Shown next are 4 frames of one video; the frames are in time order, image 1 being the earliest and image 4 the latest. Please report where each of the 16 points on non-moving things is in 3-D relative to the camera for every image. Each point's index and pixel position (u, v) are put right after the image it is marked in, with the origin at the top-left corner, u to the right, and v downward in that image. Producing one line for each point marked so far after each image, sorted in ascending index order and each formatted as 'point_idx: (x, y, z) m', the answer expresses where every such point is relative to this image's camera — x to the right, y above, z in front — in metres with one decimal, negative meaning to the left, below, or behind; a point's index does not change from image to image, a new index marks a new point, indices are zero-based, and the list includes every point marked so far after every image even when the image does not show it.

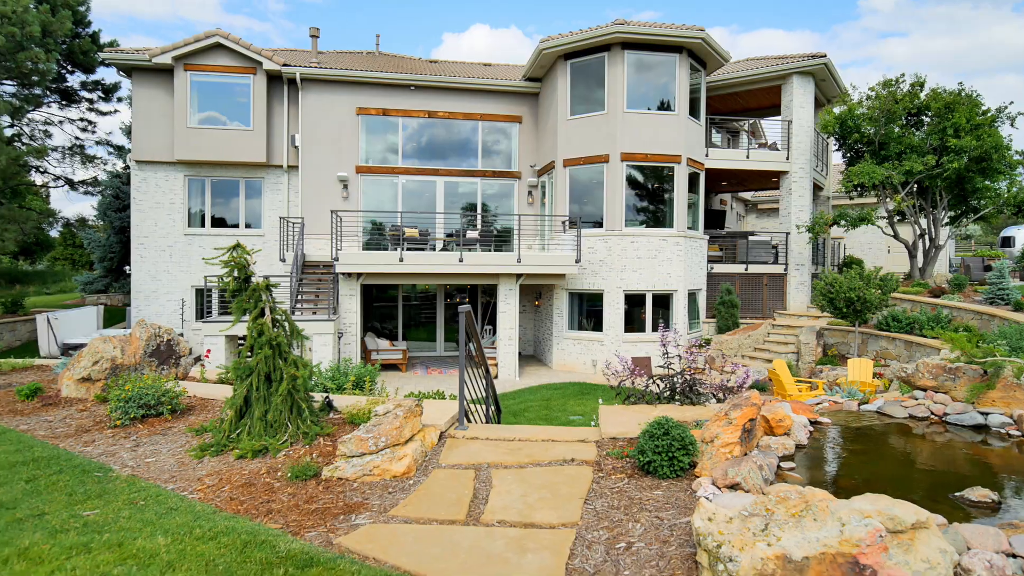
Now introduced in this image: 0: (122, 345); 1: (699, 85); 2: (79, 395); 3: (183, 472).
0: (-5.0, -0.7, +8.1) m
1: (+4.5, +4.9, +14.7) m
2: (-5.2, -1.3, +7.5) m
3: (-2.5, -1.4, +4.7) m
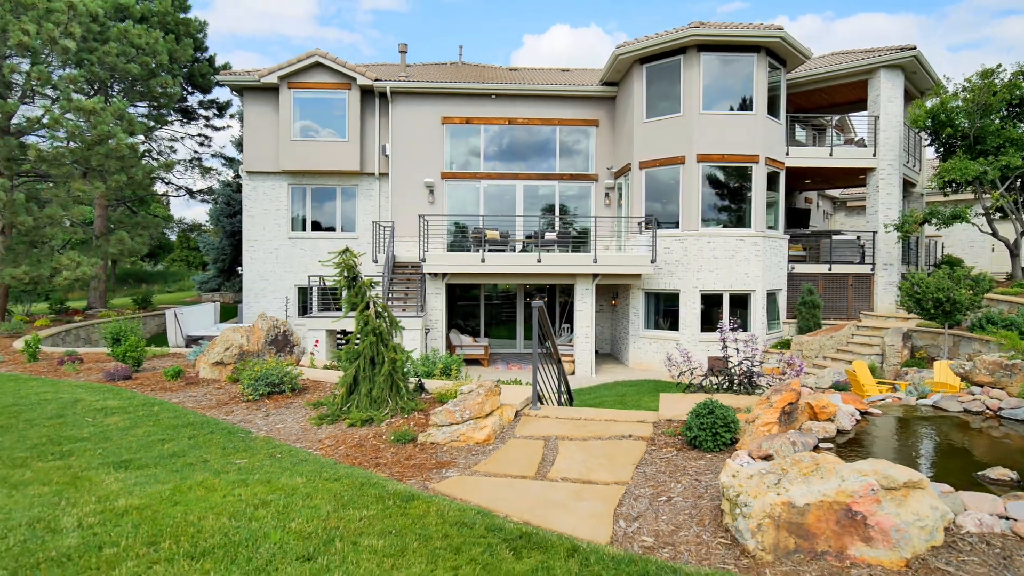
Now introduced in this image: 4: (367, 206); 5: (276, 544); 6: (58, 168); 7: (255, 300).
0: (-4.0, -0.7, +9.4) m
1: (+6.3, +4.9, +14.8) m
2: (-4.3, -1.3, +8.9) m
3: (-1.9, -1.4, +5.7) m
4: (-3.9, +2.2, +16.6) m
5: (-1.3, -1.3, +3.3) m
6: (-13.2, +3.5, +18.1) m
7: (-6.9, -0.3, +16.6) m
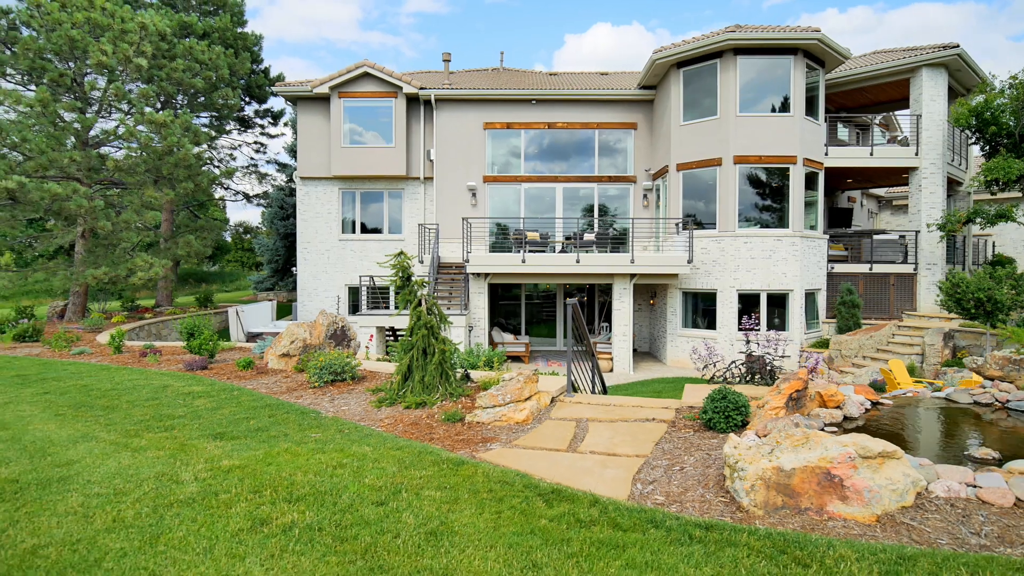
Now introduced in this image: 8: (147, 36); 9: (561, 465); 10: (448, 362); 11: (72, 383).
0: (-3.4, -0.7, +10.4) m
1: (+7.3, +4.9, +15.0) m
2: (-3.7, -1.2, +9.9) m
3: (-1.5, -1.3, +6.5) m
4: (-2.8, +2.2, +17.5) m
5: (-1.0, -1.3, +4.1) m
6: (-12.0, +3.5, +19.7) m
7: (-5.7, -0.3, +17.7) m
8: (-11.3, +7.8, +19.3) m
9: (+0.4, -1.3, +4.7) m
10: (-0.7, -0.9, +7.2) m
11: (-6.8, -1.5, +9.6) m
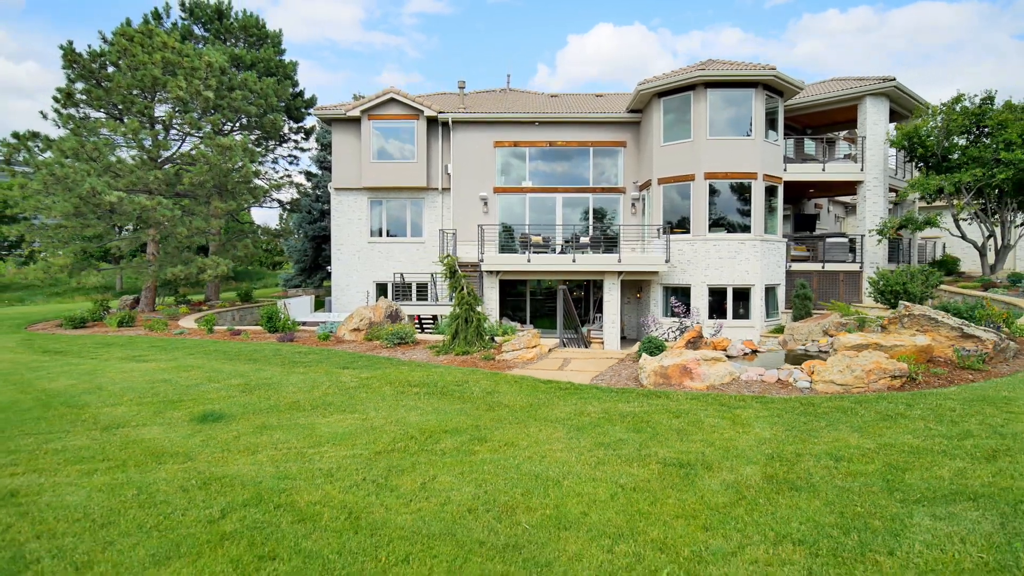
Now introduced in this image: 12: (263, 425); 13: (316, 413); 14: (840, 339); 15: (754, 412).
0: (-3.2, -0.5, +14.1) m
1: (+7.5, +5.1, +18.7) m
2: (-3.5, -1.1, +13.5) m
3: (-1.3, -1.2, +10.2) m
4: (-2.5, +2.4, +21.2) m
5: (-0.9, -1.2, +7.8) m
6: (-11.8, +3.7, +23.4) m
7: (-5.5, -0.1, +21.4) m
8: (-11.1, +8.0, +23.0) m
9: (+0.5, -1.2, +8.3) m
10: (-0.5, -0.7, +10.8) m
11: (-6.6, -1.3, +13.3) m
12: (-2.5, -1.4, +6.2) m
13: (-2.1, -1.3, +6.6) m
14: (+4.2, -0.7, +7.9) m
15: (+2.3, -1.2, +5.9) m
